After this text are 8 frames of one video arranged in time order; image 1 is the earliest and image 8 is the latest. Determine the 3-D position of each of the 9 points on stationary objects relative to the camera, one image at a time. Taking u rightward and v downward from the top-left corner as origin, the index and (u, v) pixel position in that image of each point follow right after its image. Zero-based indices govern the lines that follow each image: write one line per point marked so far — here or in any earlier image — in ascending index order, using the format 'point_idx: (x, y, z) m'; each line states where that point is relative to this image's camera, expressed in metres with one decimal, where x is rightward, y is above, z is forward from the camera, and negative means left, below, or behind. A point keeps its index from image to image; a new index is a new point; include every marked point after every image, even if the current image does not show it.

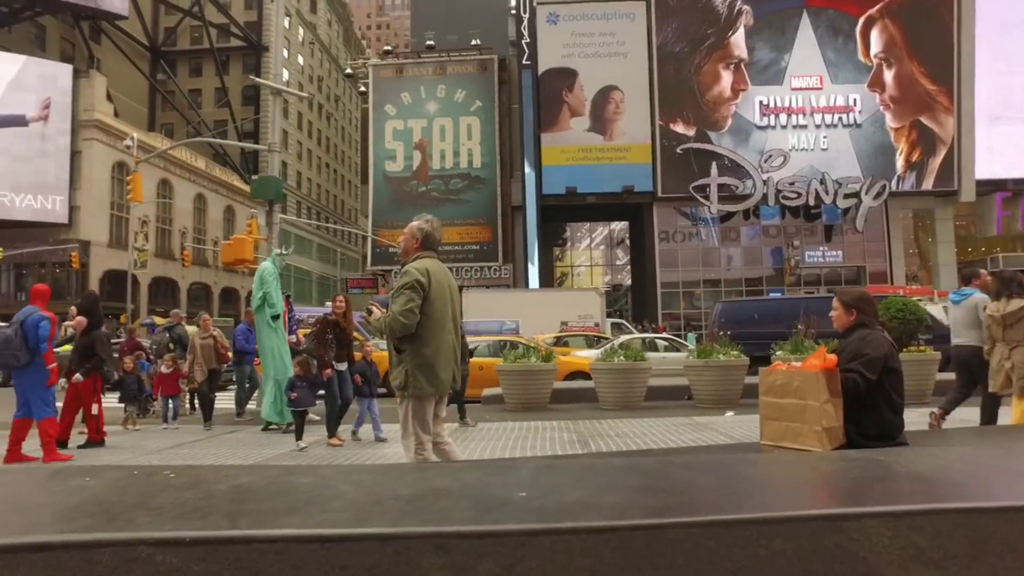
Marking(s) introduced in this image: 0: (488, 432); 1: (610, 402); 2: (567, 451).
0: (-0.3, -2.0, +9.0) m
1: (+1.7, -2.0, +11.5) m
2: (+0.6, -1.9, +7.5) m
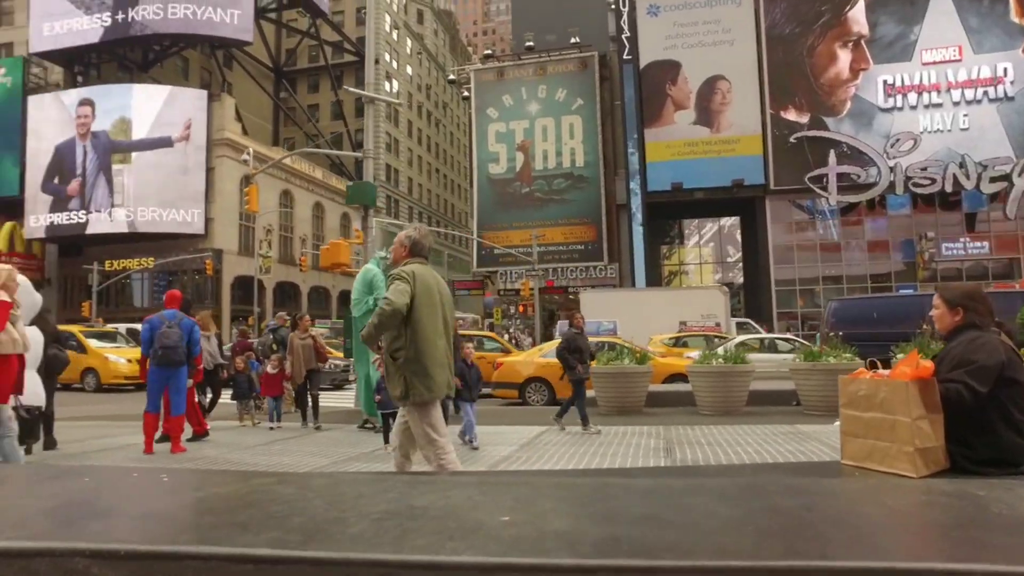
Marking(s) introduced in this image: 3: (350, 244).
0: (+0.8, -2.0, +8.8) m
1: (+3.2, -2.0, +10.9) m
2: (+1.5, -1.8, +7.2) m
3: (-3.3, +0.9, +13.7) m
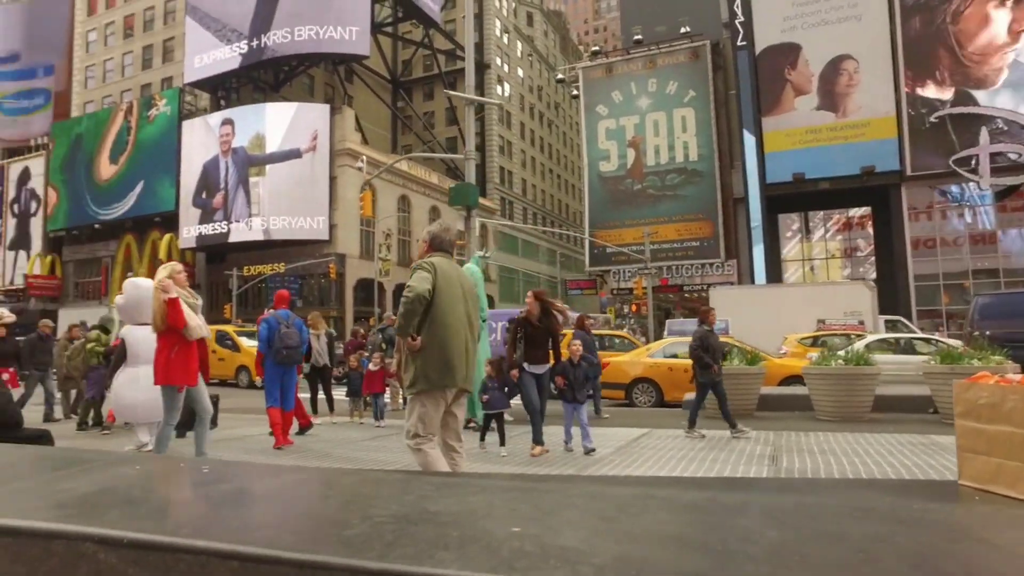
0: (+2.0, -1.9, +8.4) m
1: (+4.8, -1.9, +10.1) m
2: (+2.4, -1.8, +6.7) m
3: (-1.2, +0.9, +14.0) m
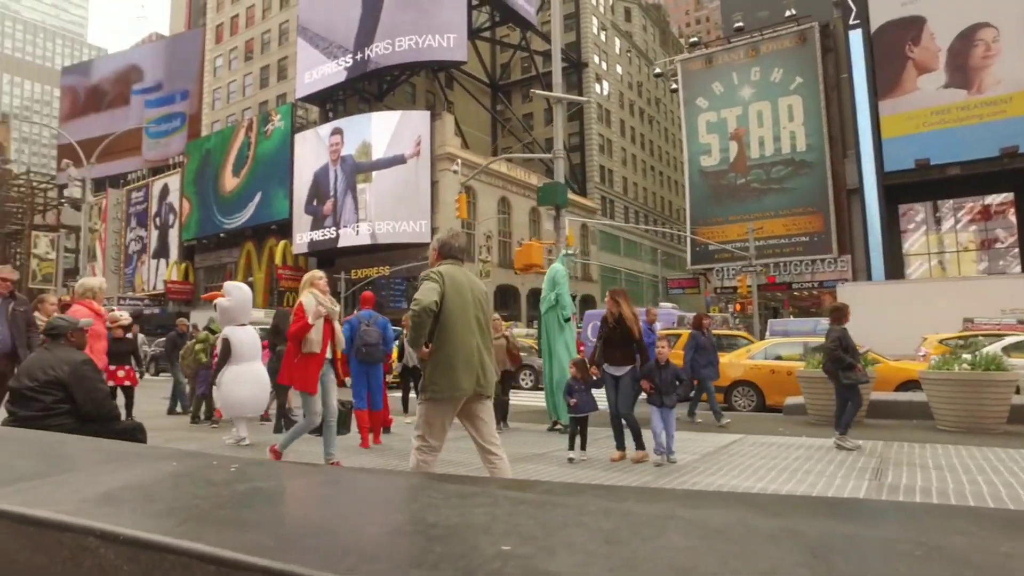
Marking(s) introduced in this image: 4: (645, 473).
0: (+3.0, -1.9, +7.9) m
1: (+6.0, -1.8, +9.1) m
2: (+3.1, -1.8, +6.1) m
3: (+0.6, +0.9, +13.9) m
4: (+1.3, -1.8, +6.3) m
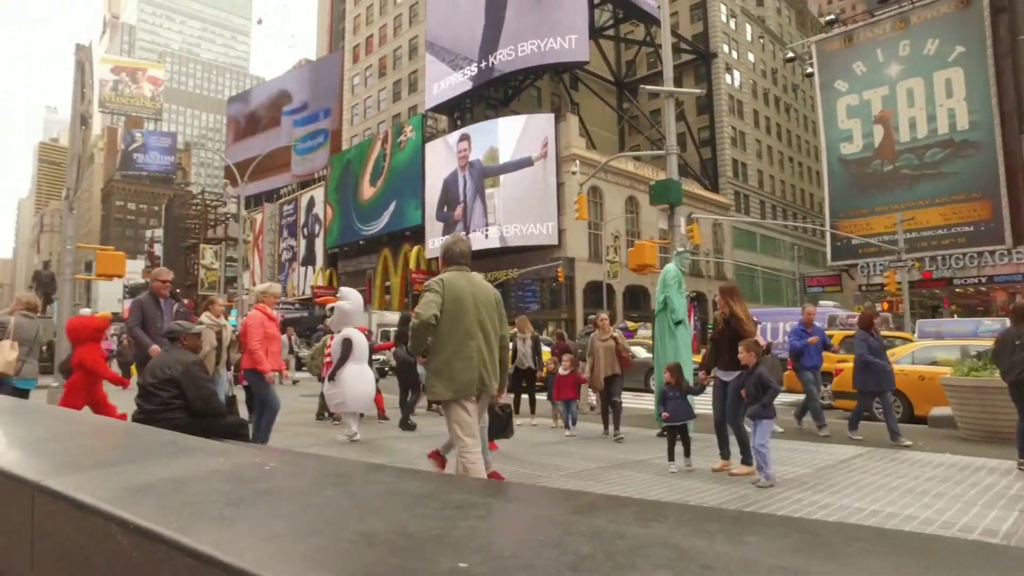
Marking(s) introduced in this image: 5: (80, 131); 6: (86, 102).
0: (+4.1, -1.9, +7.1) m
1: (+7.3, -1.8, +7.7) m
2: (+3.9, -1.7, +5.4) m
3: (+2.9, +0.9, +13.4) m
4: (+2.1, -1.8, +5.9) m
5: (-7.9, +2.9, +12.2) m
6: (-8.0, +3.5, +12.5) m
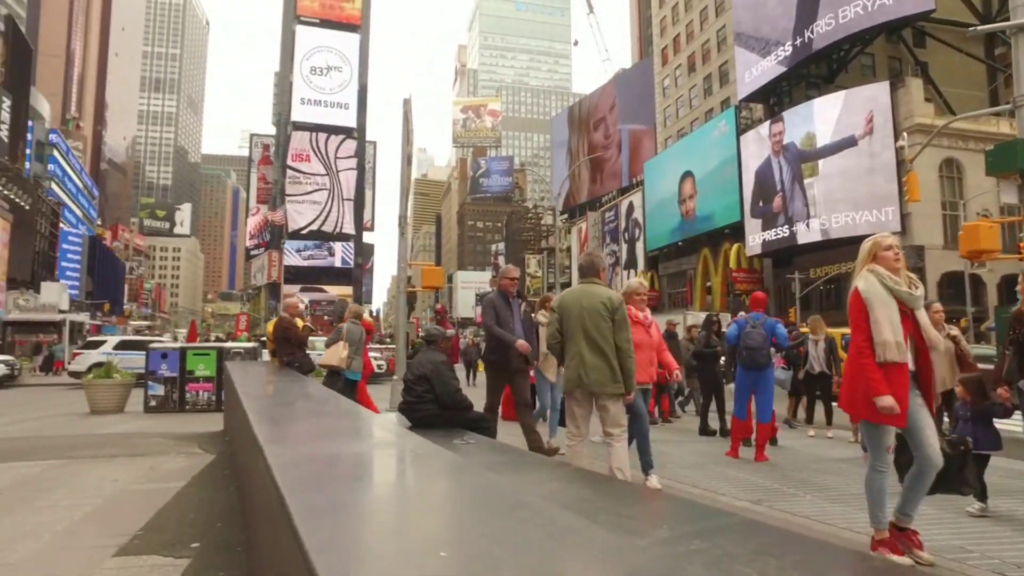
0: (+6.2, -1.7, +4.6) m
1: (+9.3, -1.5, +3.7) m
2: (+5.2, -1.6, +3.2) m
3: (+7.9, +1.0, +10.9) m
4: (+3.8, -1.7, +4.5) m
5: (-2.3, +2.7, +14.8) m
6: (-2.3, +3.3, +15.0) m
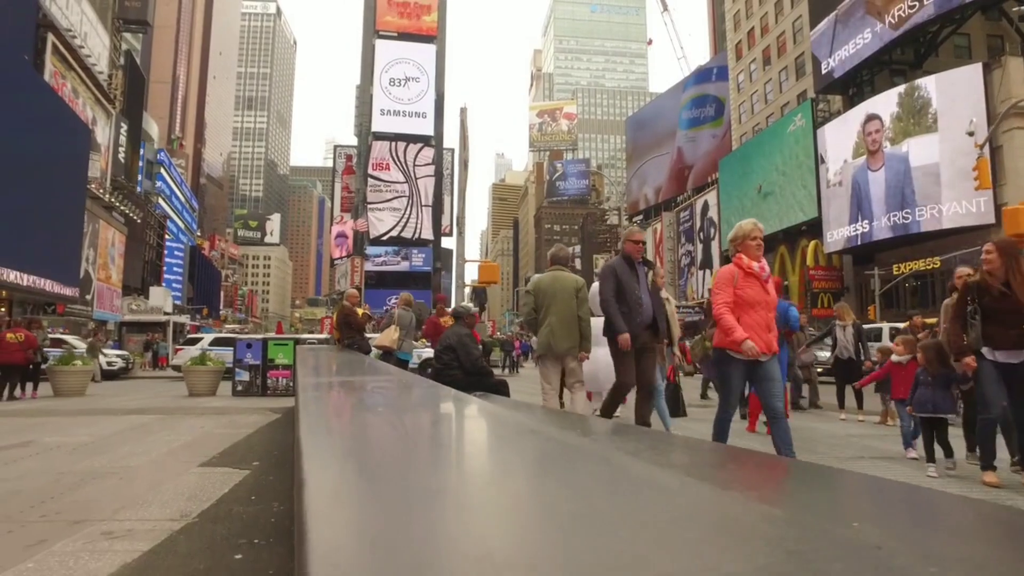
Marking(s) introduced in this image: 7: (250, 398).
0: (+6.1, -1.5, +4.8) m
1: (+9.1, -1.2, +3.6) m
2: (+5.0, -1.4, +3.5) m
3: (+8.6, +1.3, +10.8) m
4: (+3.8, -1.5, +4.9) m
5: (-1.1, +2.8, +15.9) m
6: (-1.1, +3.4, +16.1) m
7: (-5.2, -2.2, +13.3) m
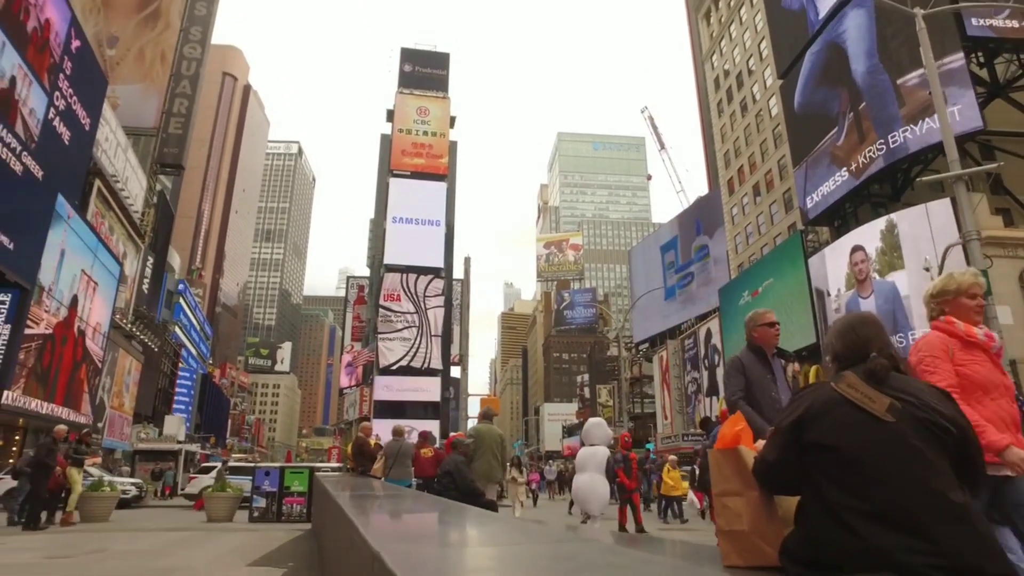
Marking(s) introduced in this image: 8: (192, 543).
0: (+6.0, -2.7, +5.9) m
1: (+9.0, -2.2, +4.7) m
2: (+4.8, -2.4, +4.7) m
3: (+8.5, -1.1, +12.3) m
4: (+3.6, -2.7, +6.1) m
5: (-1.2, -0.7, +17.7) m
6: (-1.1, -0.1, +18.0) m
7: (-5.3, -5.1, +14.3) m
8: (-3.6, -2.9, +7.5) m
